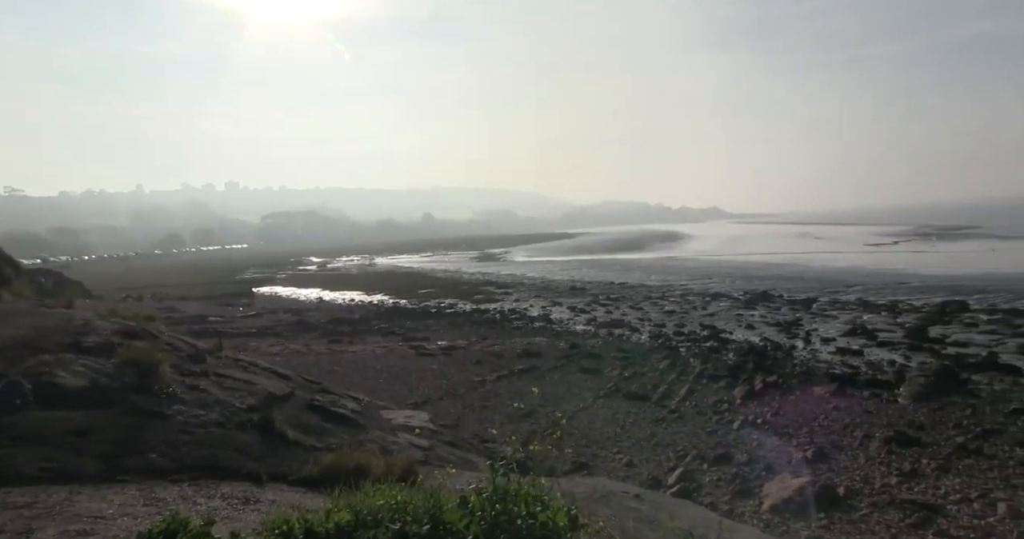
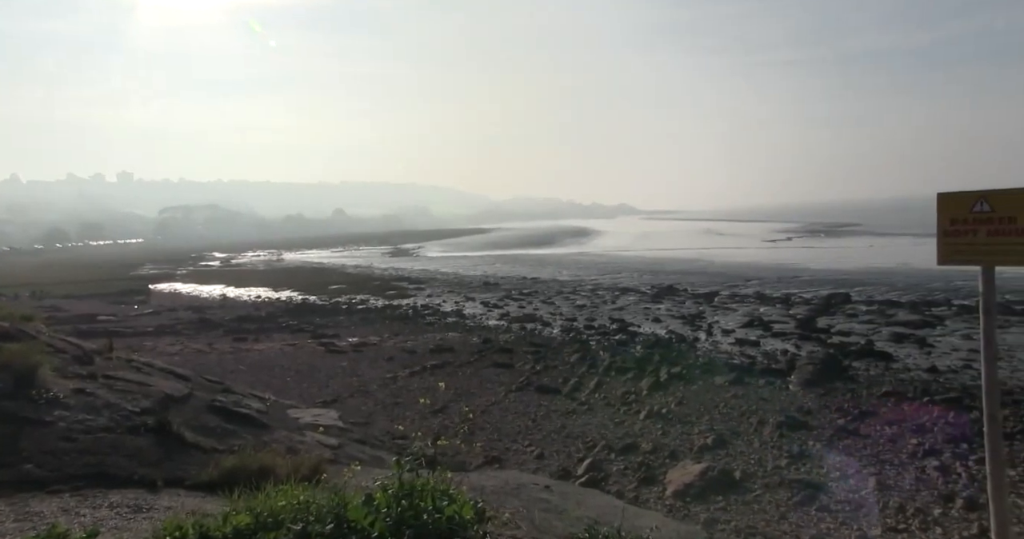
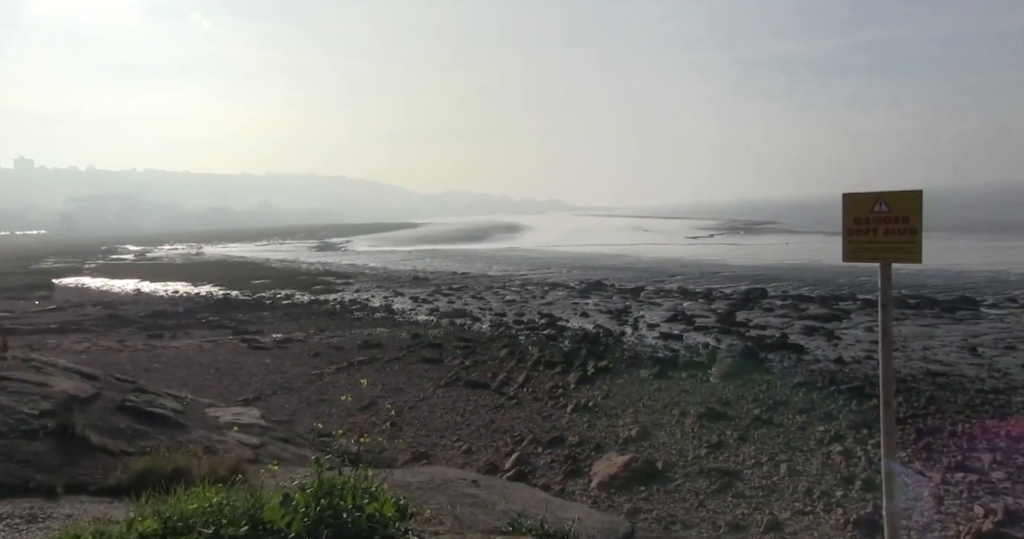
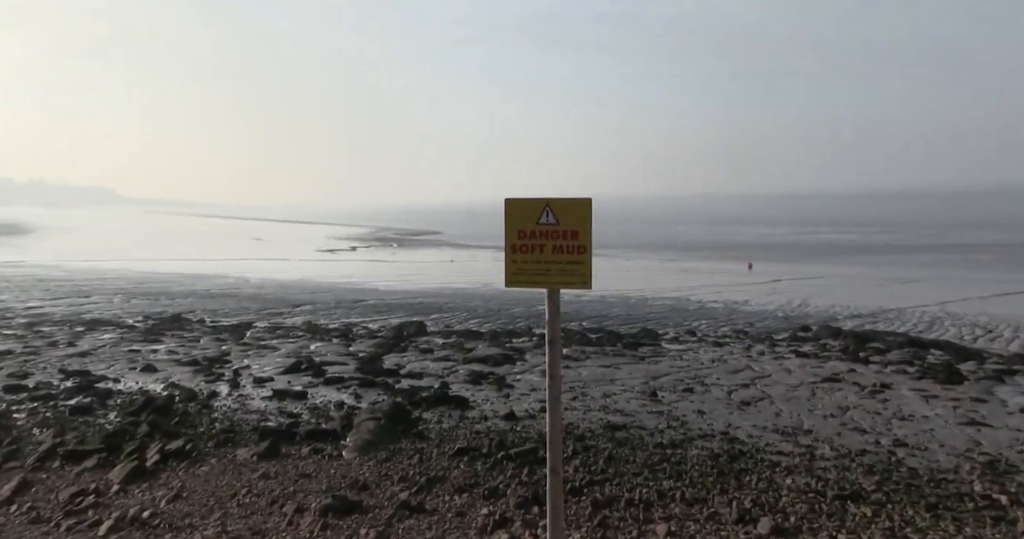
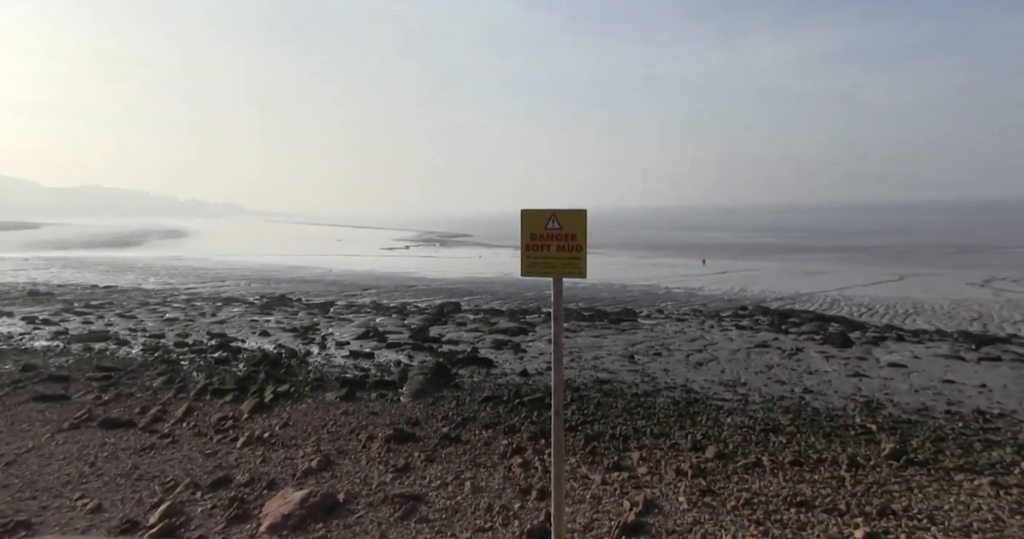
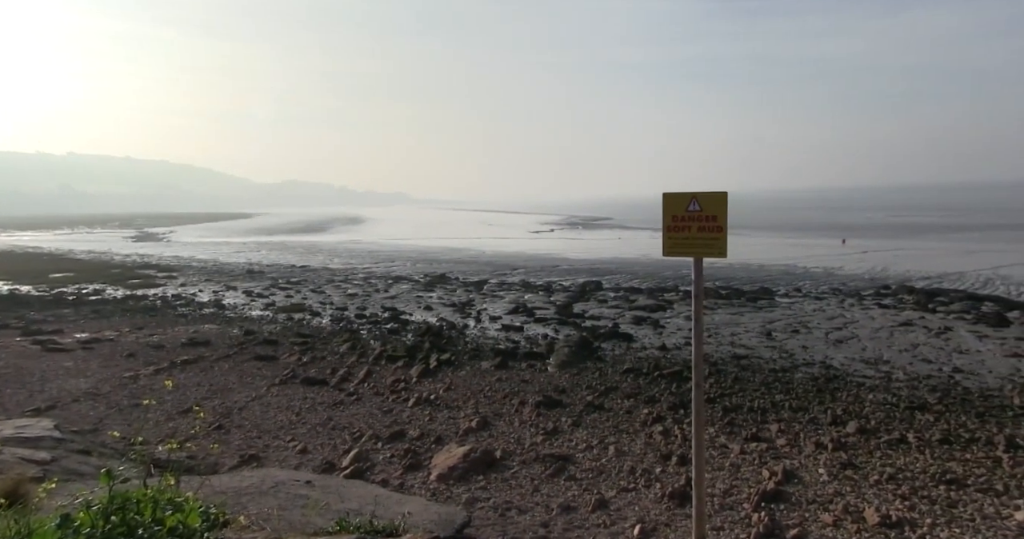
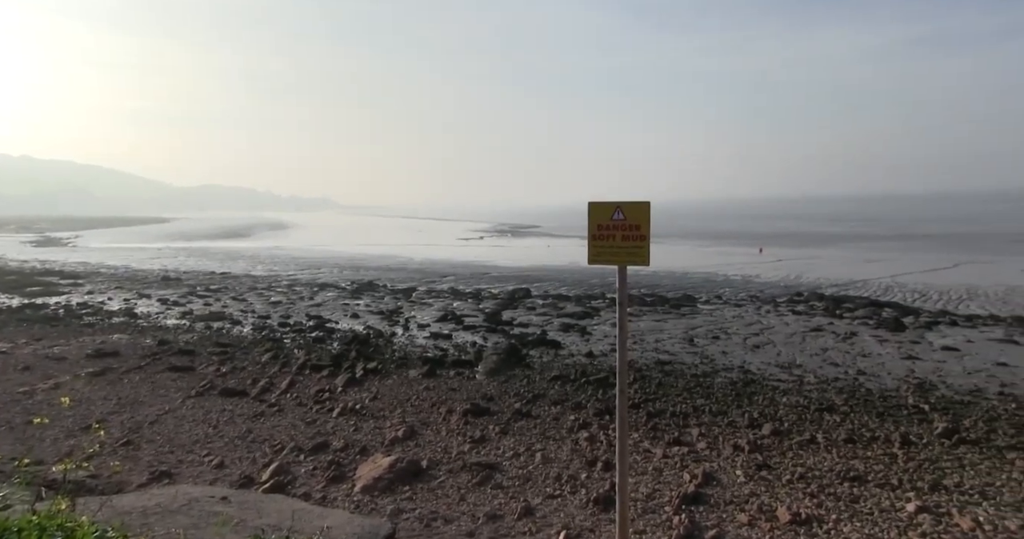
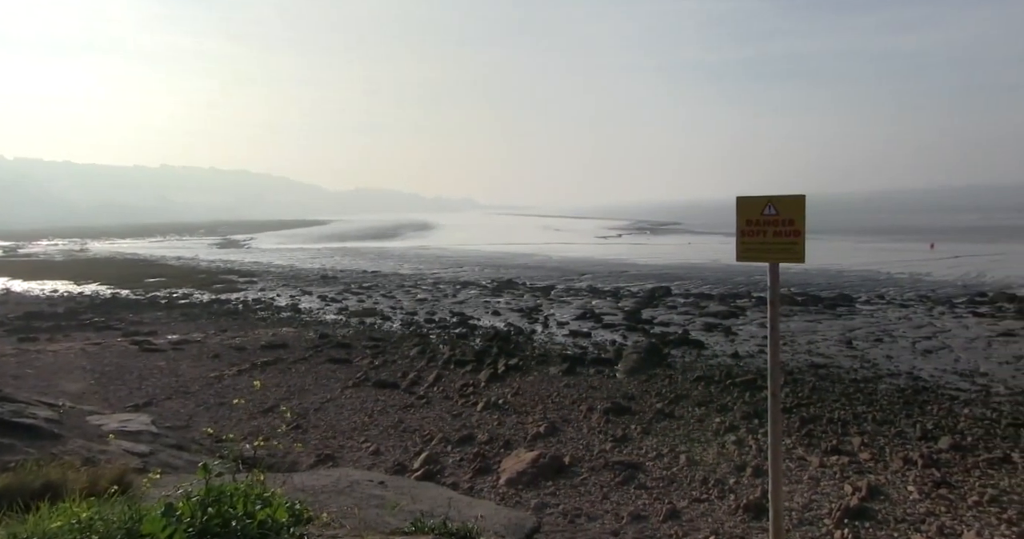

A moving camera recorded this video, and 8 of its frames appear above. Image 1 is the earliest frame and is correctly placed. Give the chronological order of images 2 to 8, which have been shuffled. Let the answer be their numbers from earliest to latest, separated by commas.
2, 3, 8, 6, 7, 5, 4
